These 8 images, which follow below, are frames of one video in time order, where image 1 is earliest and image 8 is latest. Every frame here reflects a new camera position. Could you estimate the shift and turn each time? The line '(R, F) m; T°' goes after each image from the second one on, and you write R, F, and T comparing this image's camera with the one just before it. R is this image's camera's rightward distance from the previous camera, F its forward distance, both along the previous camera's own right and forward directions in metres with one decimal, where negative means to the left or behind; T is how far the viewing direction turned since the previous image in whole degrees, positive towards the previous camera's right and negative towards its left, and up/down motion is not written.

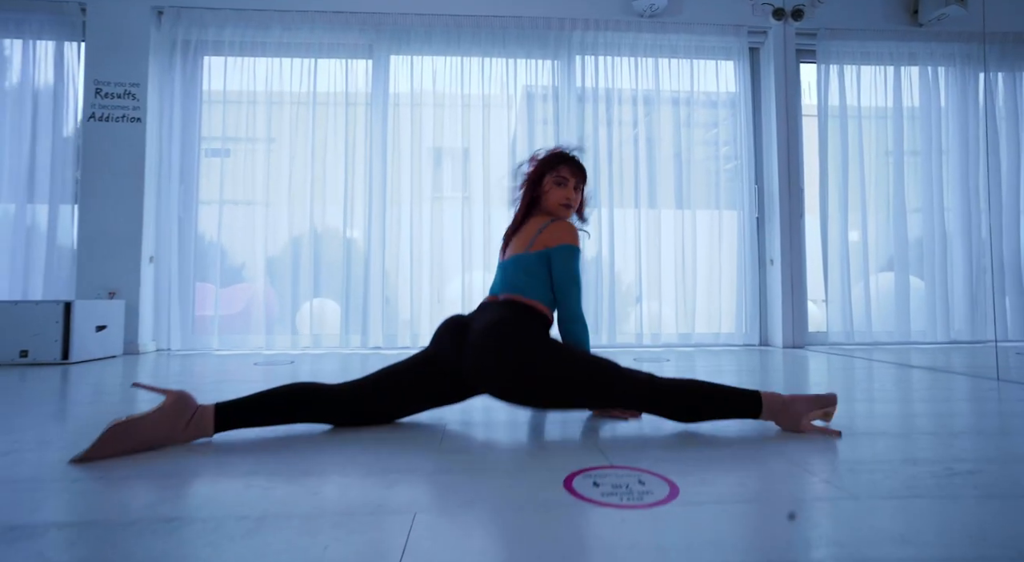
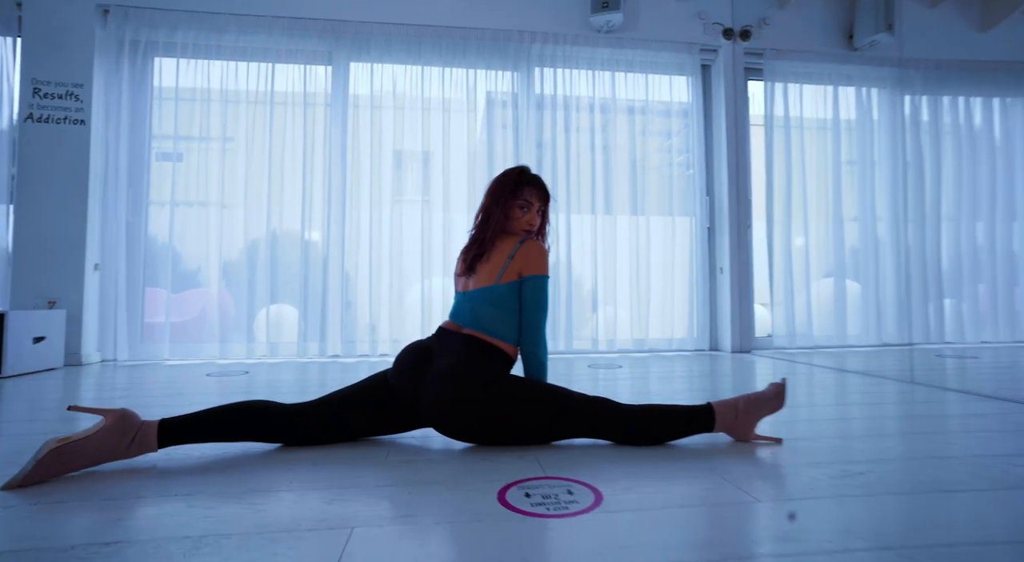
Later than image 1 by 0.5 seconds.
(0.0, 0.0) m; +4°
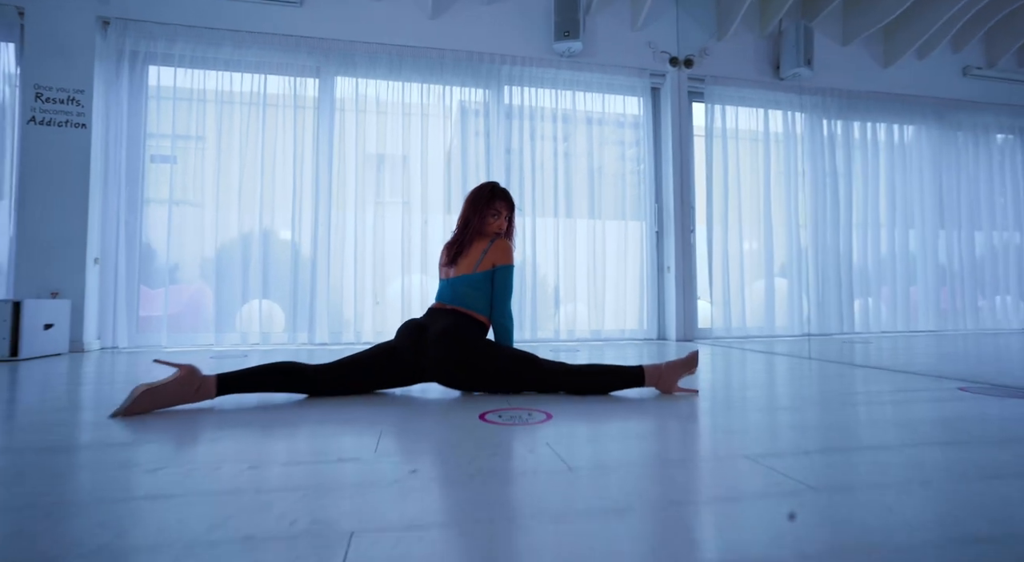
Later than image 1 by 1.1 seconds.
(-0.1, -0.3) m; +4°
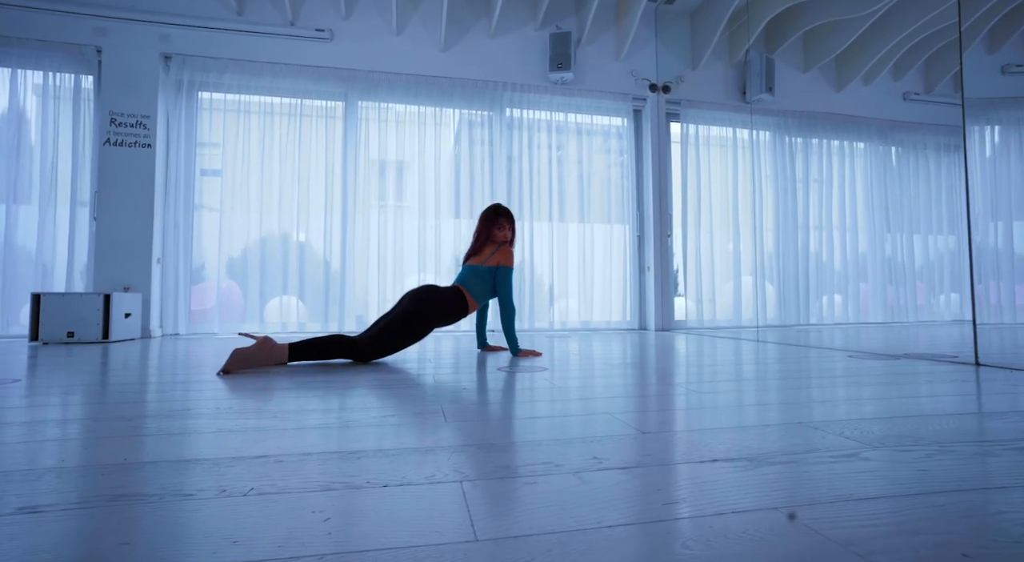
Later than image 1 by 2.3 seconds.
(0.0, -0.5) m; 0°
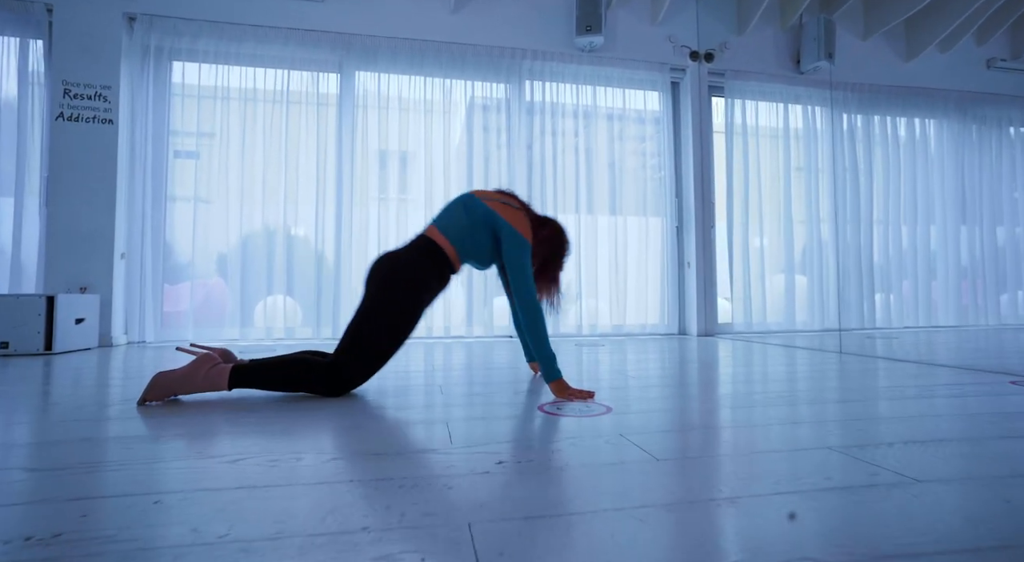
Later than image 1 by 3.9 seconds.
(-0.1, +0.5) m; -1°
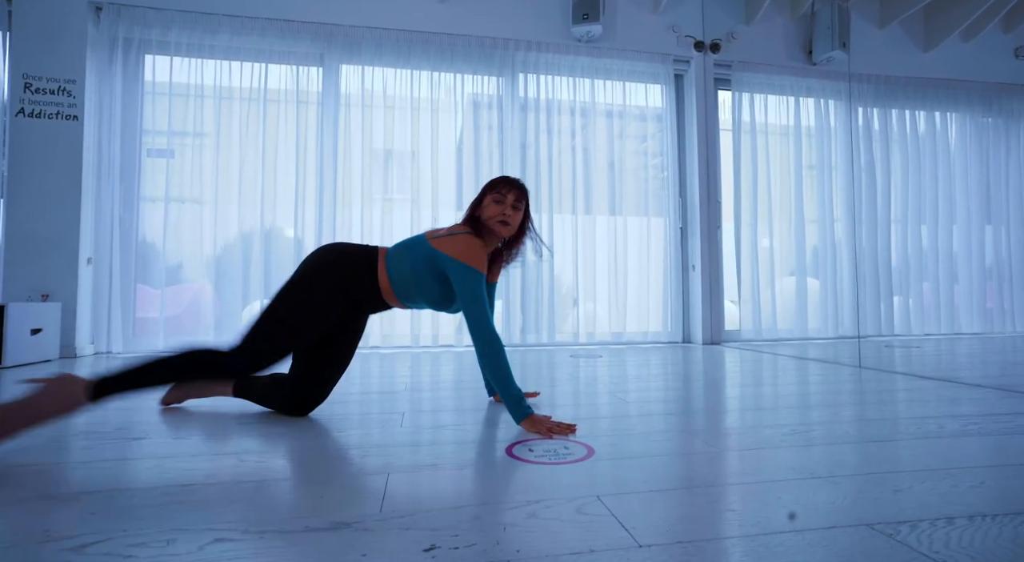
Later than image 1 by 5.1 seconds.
(+0.1, +0.2) m; -1°
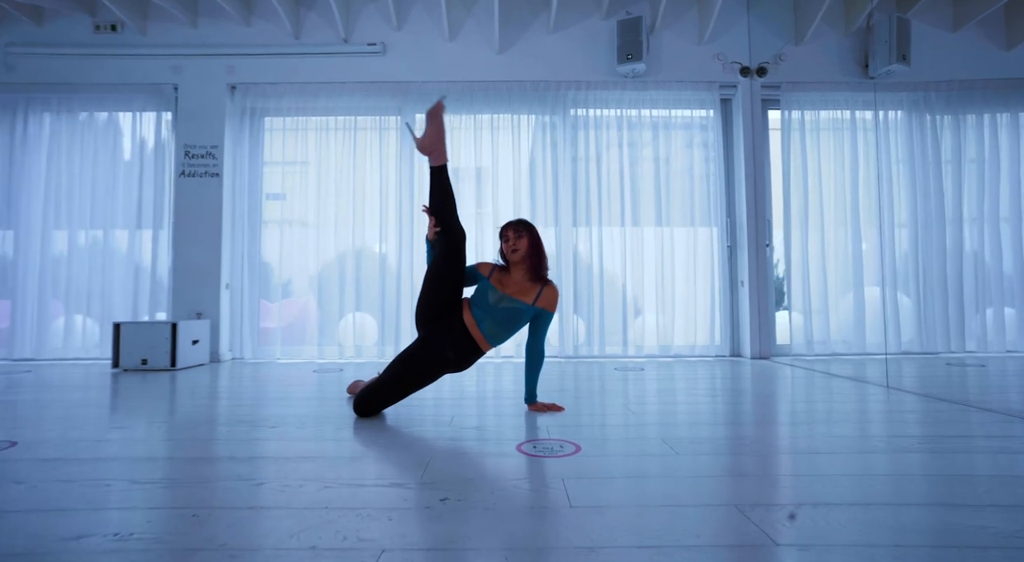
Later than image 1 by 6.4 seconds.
(+0.3, -0.4) m; -10°
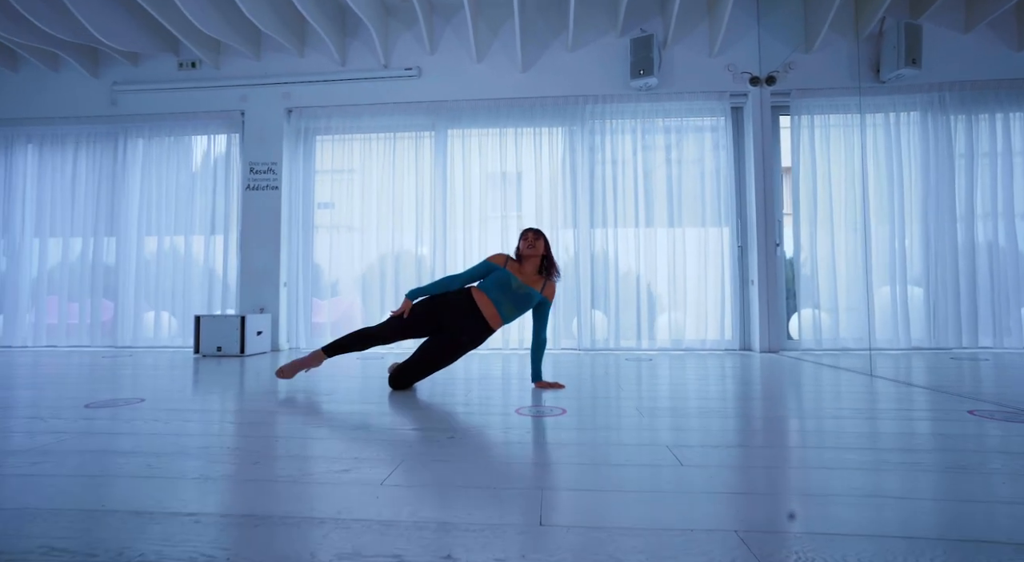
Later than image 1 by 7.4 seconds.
(+0.2, -0.3) m; -5°
